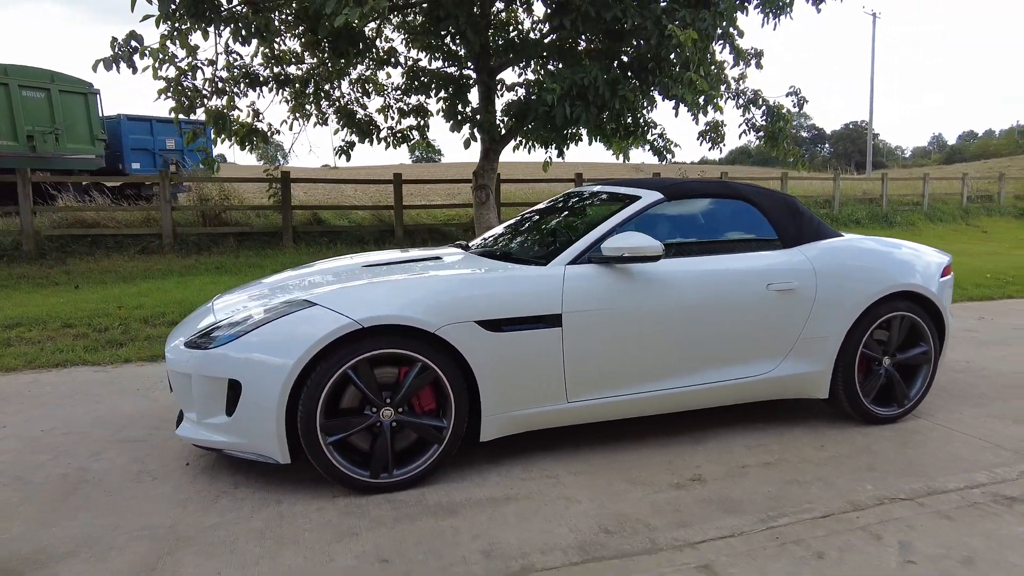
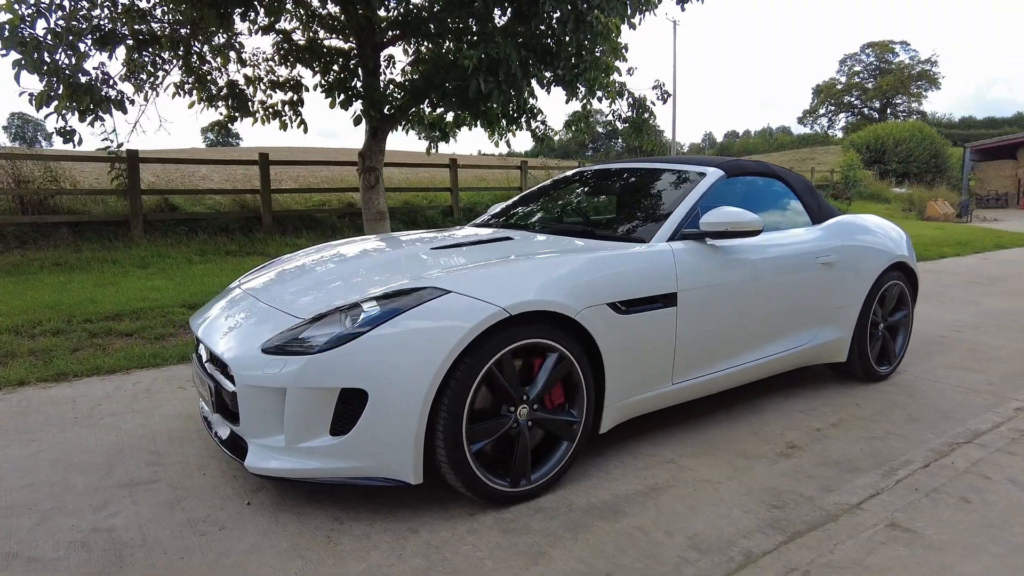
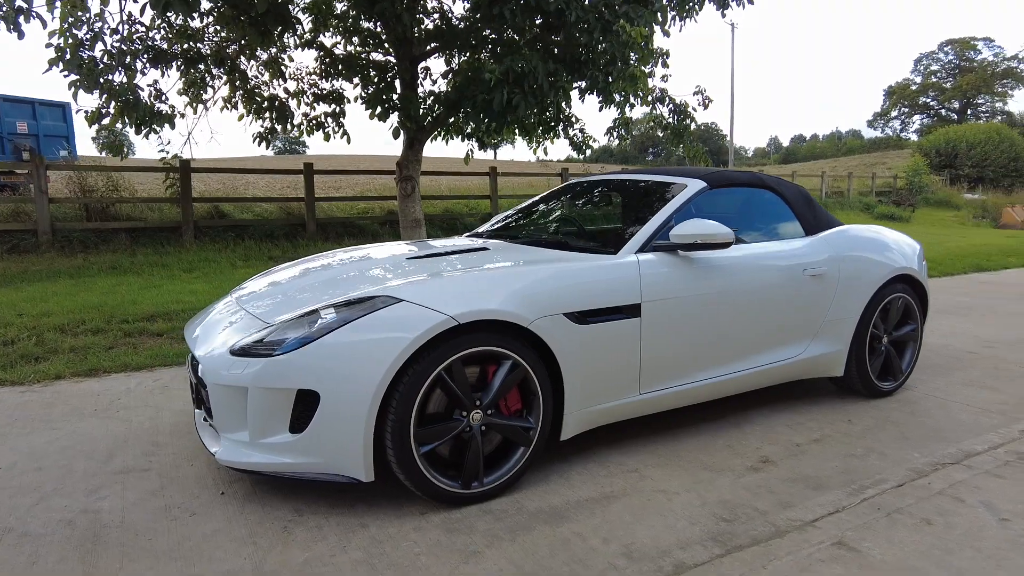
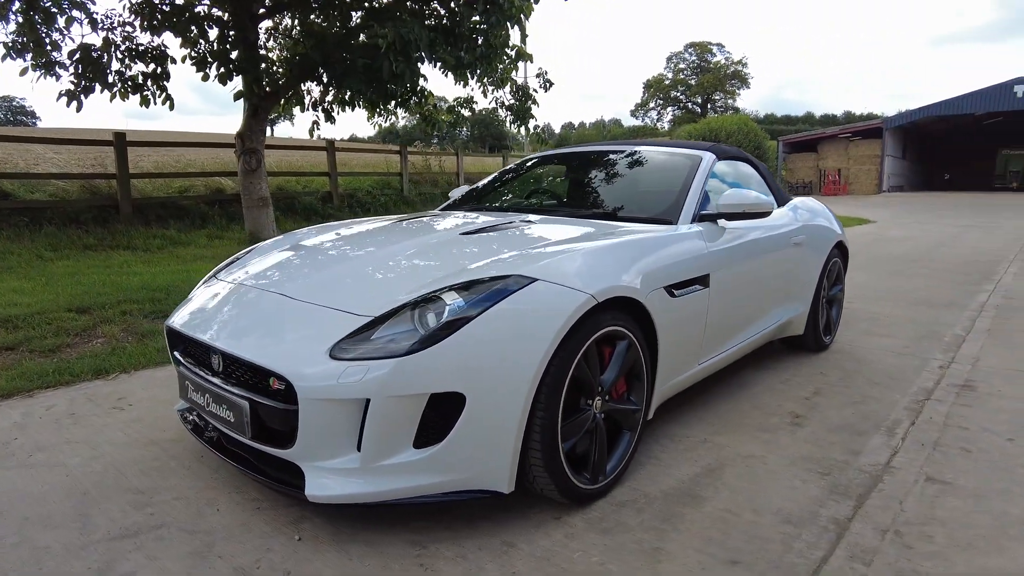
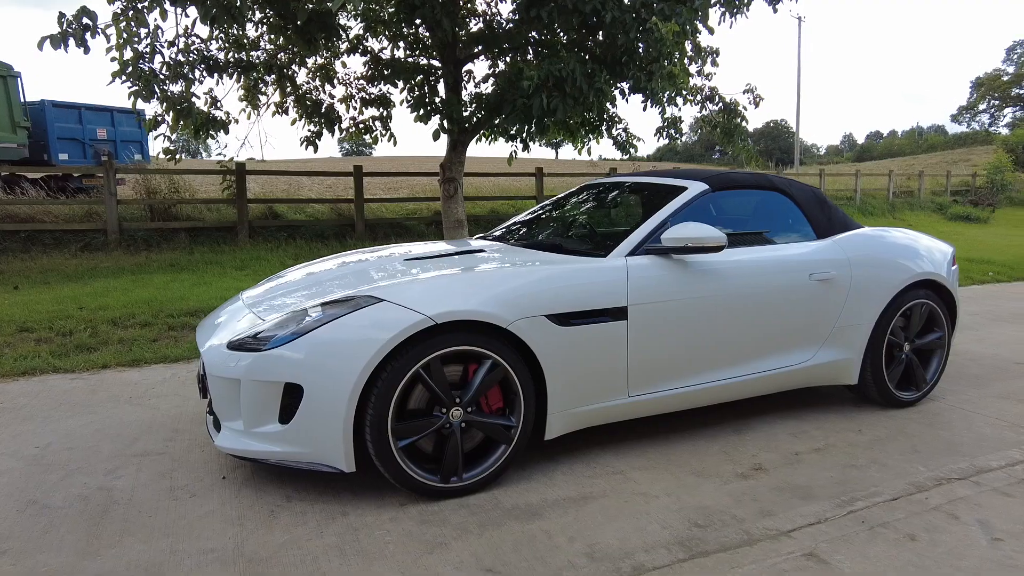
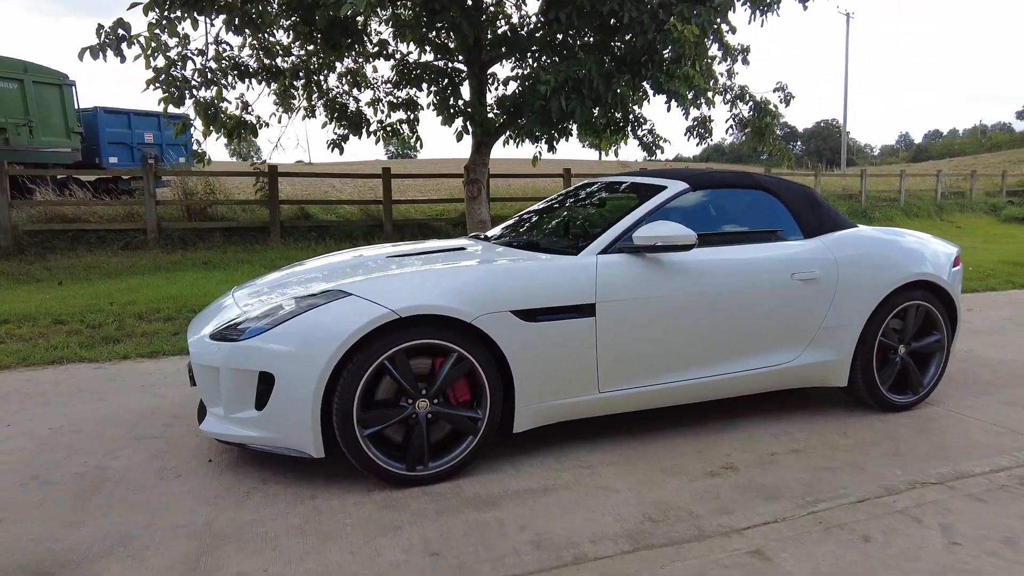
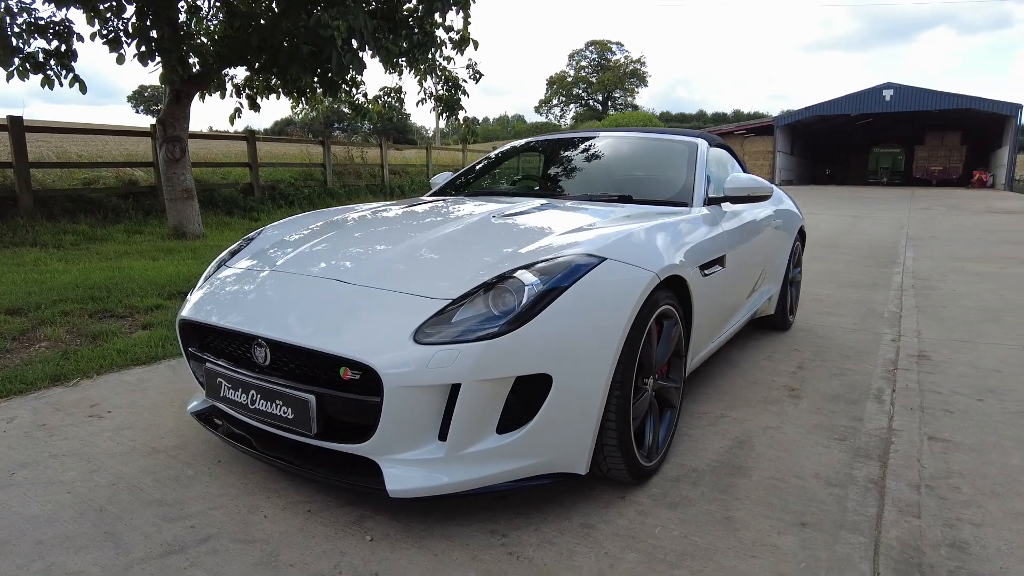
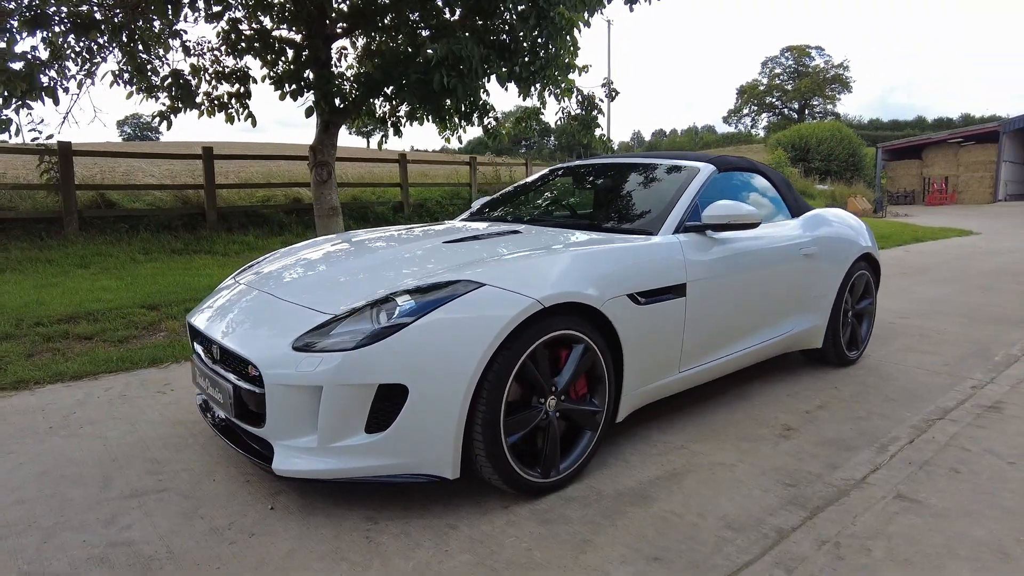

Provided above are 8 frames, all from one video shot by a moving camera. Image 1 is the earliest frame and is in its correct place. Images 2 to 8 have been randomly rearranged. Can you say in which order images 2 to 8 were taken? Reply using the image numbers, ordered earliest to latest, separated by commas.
6, 5, 3, 2, 8, 4, 7
